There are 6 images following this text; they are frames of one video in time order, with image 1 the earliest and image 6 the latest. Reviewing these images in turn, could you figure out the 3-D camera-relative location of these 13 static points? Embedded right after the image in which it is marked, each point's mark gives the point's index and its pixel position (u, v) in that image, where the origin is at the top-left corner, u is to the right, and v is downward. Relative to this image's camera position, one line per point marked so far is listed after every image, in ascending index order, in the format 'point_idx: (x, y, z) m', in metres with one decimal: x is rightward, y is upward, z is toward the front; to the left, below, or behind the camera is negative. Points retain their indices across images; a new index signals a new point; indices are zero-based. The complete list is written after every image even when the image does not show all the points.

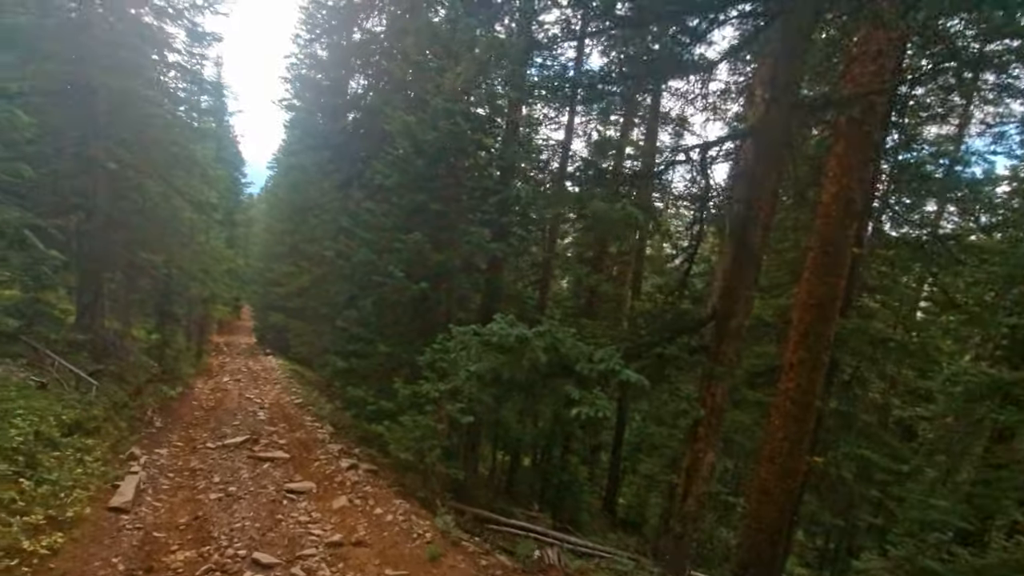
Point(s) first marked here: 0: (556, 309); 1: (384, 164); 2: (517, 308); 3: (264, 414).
0: (+1.4, -0.7, +17.1) m
1: (-3.3, +3.2, +14.2) m
2: (+0.1, -0.5, +13.7) m
3: (-7.6, -3.9, +16.8) m
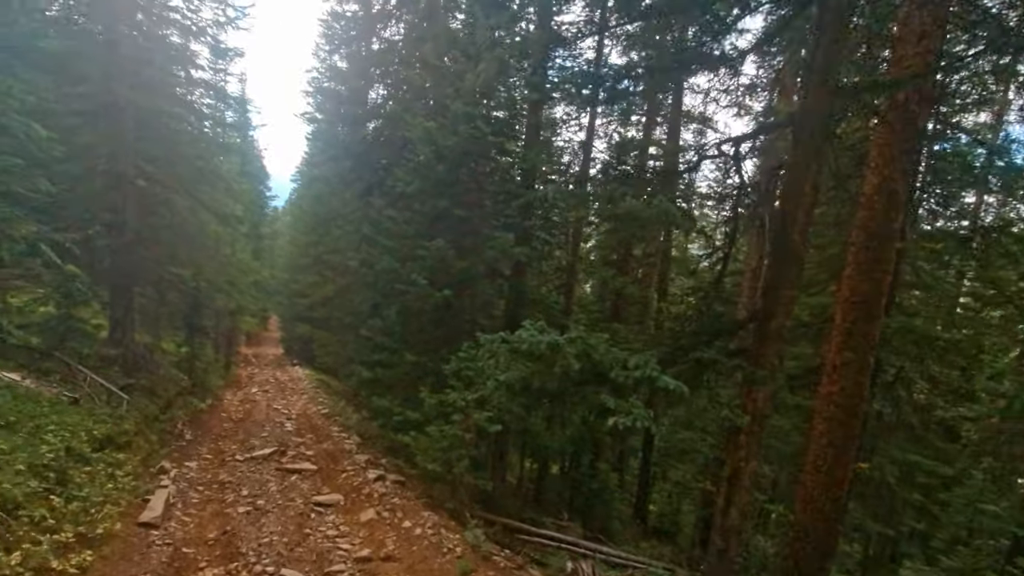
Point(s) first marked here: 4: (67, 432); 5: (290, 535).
0: (+2.2, -0.8, +16.8) m
1: (-2.8, +3.0, +14.1) m
2: (+0.8, -0.6, +13.4) m
3: (-6.8, -4.2, +16.8) m
4: (-7.9, -2.6, +9.6) m
5: (-3.6, -4.0, +8.9) m
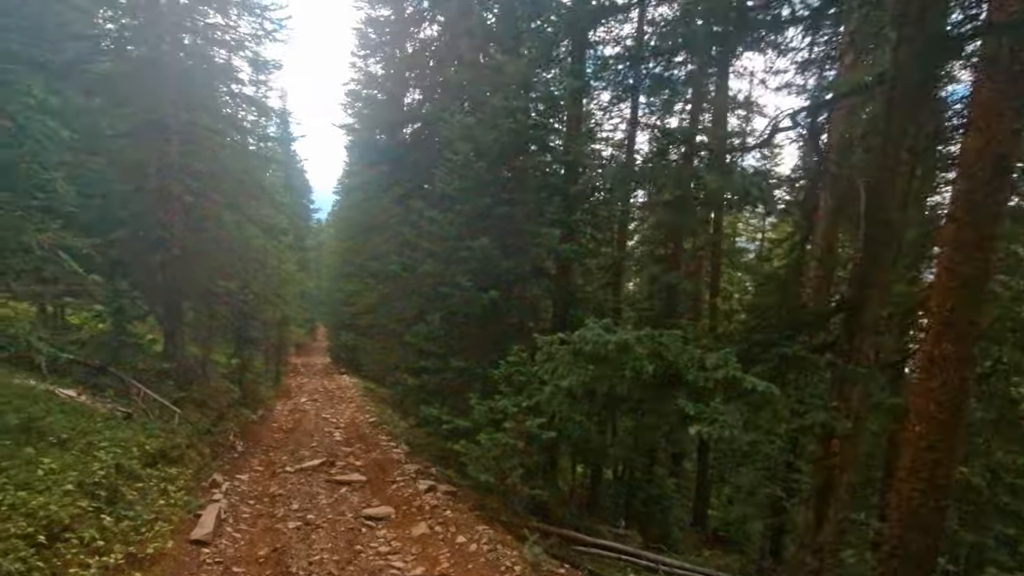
0: (+3.5, -0.7, +16.0) m
1: (-1.7, +2.9, +13.7) m
2: (+1.9, -0.6, +12.7) m
3: (-5.3, -4.5, +16.7) m
4: (-7.0, -2.8, +9.6) m
5: (-2.7, -4.1, +8.6) m
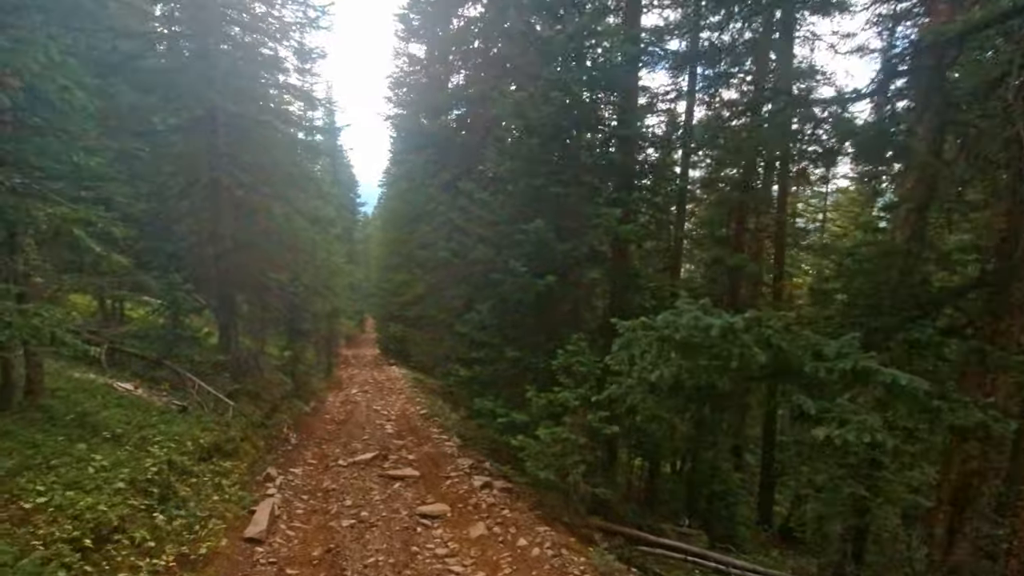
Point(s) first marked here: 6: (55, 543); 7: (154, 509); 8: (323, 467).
0: (+5.0, -0.3, +14.9) m
1: (-0.5, +3.2, +13.0) m
2: (+3.1, -0.2, +11.8) m
3: (-3.6, -4.2, +16.4) m
4: (-5.9, -2.7, +9.5) m
5: (-1.7, -3.9, +8.1) m
6: (-5.2, -2.9, +6.2) m
7: (-5.0, -3.1, +7.6) m
8: (-4.4, -4.2, +12.6) m
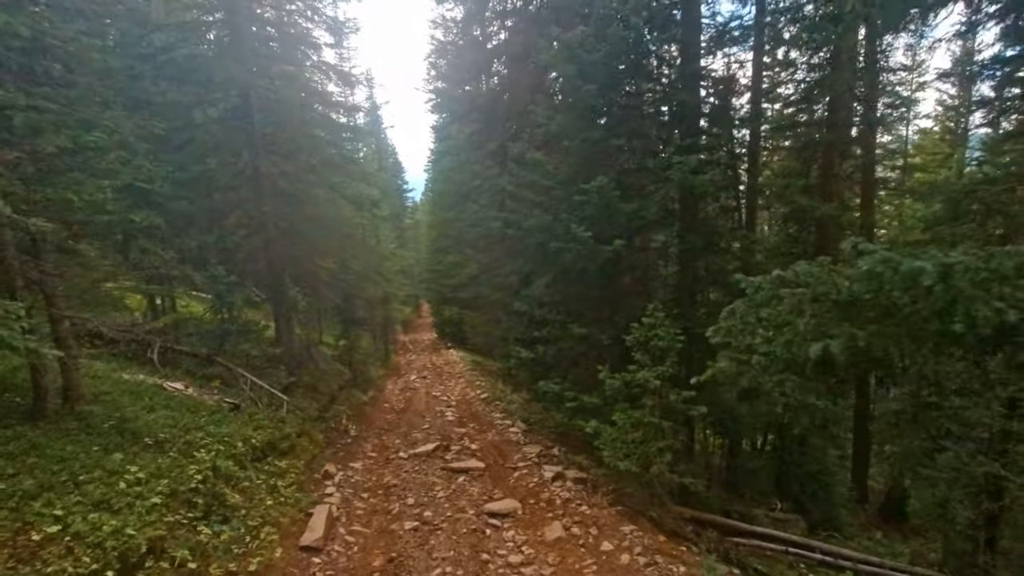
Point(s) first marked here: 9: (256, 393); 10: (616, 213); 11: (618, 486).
0: (+6.5, +0.8, +13.2) m
1: (+0.6, +3.8, +11.7) m
2: (+4.3, +0.6, +10.3) m
3: (-1.7, -3.6, +15.7) m
4: (-4.8, -2.6, +8.9) m
5: (-0.6, -3.6, +7.2) m
6: (-4.3, -2.8, +5.6) m
7: (-4.0, -3.0, +7.0) m
8: (-2.8, -3.8, +12.0) m
9: (-5.6, -2.3, +12.1) m
10: (+1.9, +1.4, +10.3) m
11: (+1.8, -3.5, +9.5) m
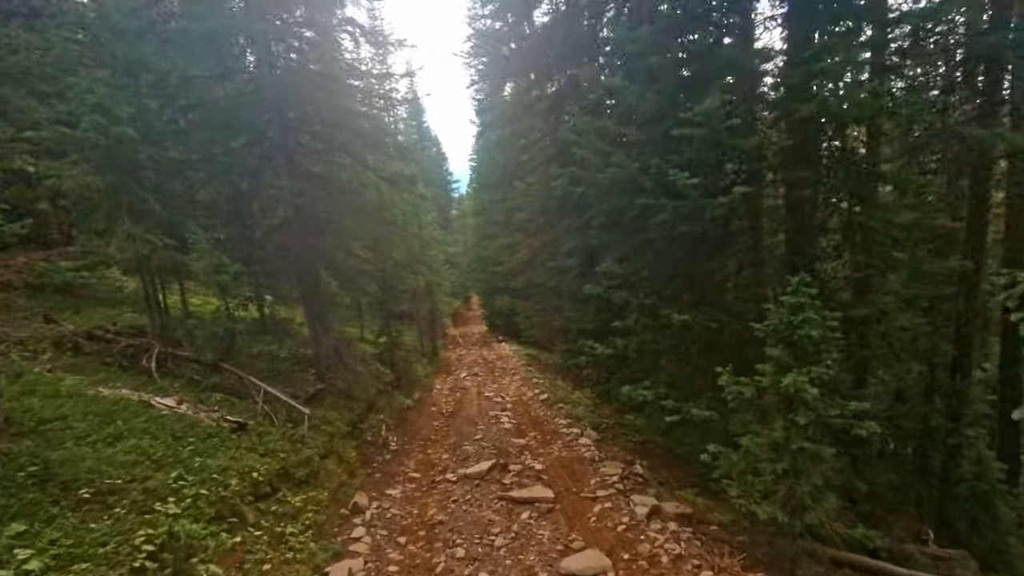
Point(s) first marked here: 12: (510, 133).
0: (+7.7, +1.4, +10.0) m
1: (+1.6, +4.2, +9.0) m
2: (+5.3, +1.0, +7.3) m
3: (-0.1, -3.2, +13.3) m
4: (-3.7, -2.4, +6.8) m
5: (+0.3, -3.3, +4.7) m
6: (-3.6, -2.7, +3.5) m
7: (-3.1, -2.8, +4.8) m
8: (-1.5, -3.5, +9.7) m
9: (-4.4, -2.1, +10.0) m
10: (+2.9, +1.8, +7.5) m
11: (+2.9, -3.1, +6.8) m
12: (-0.2, +5.2, +18.8) m
